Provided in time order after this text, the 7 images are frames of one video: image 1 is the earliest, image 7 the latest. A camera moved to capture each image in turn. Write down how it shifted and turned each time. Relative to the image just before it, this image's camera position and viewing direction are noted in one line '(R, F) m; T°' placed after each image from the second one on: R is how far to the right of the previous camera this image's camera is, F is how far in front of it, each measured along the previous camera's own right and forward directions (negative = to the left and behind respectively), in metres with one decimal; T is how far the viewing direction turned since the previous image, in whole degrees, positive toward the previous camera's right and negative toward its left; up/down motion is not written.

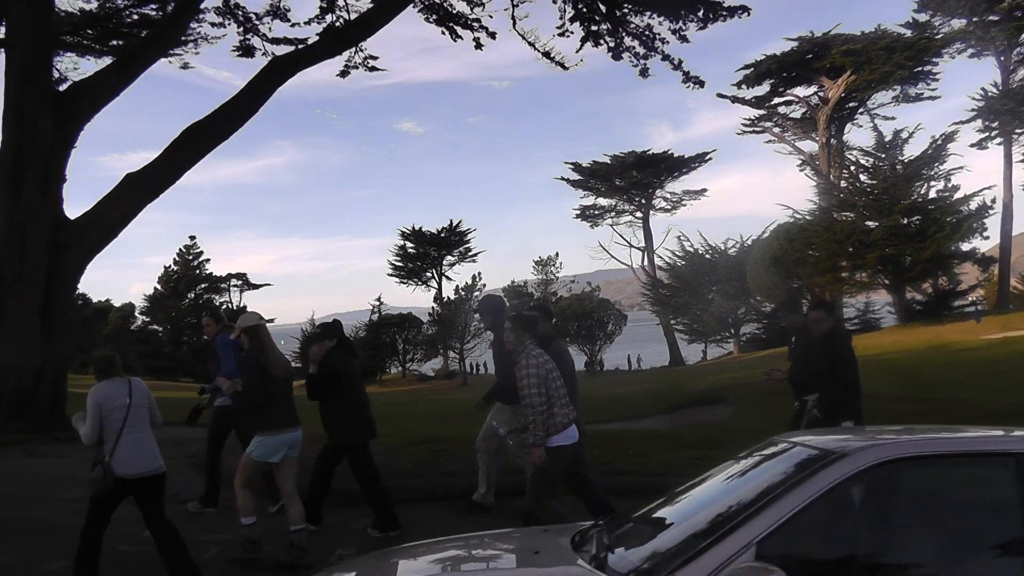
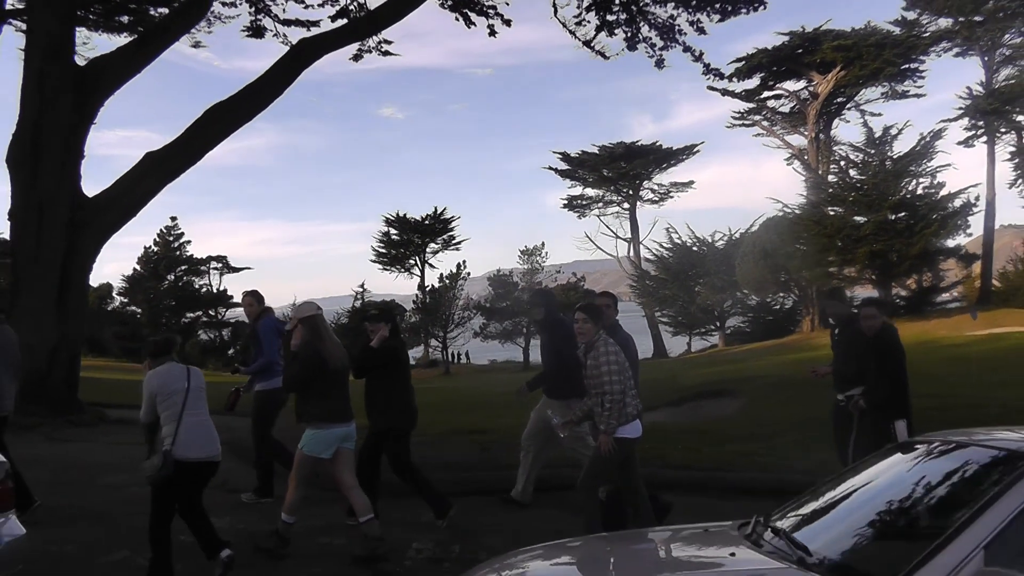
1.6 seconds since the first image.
(-0.5, +0.1) m; +2°
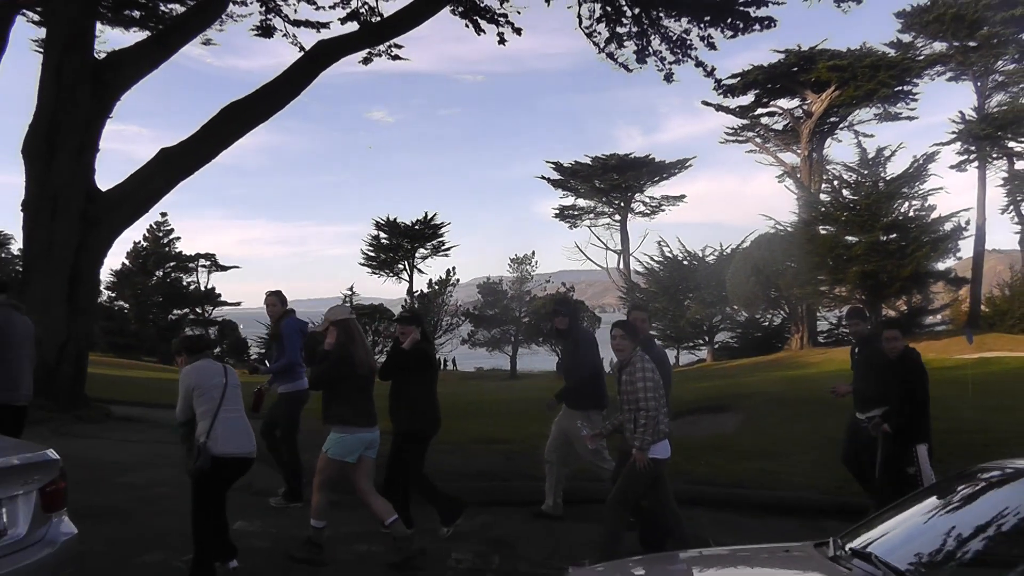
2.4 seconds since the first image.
(-0.3, 0.0) m; +1°
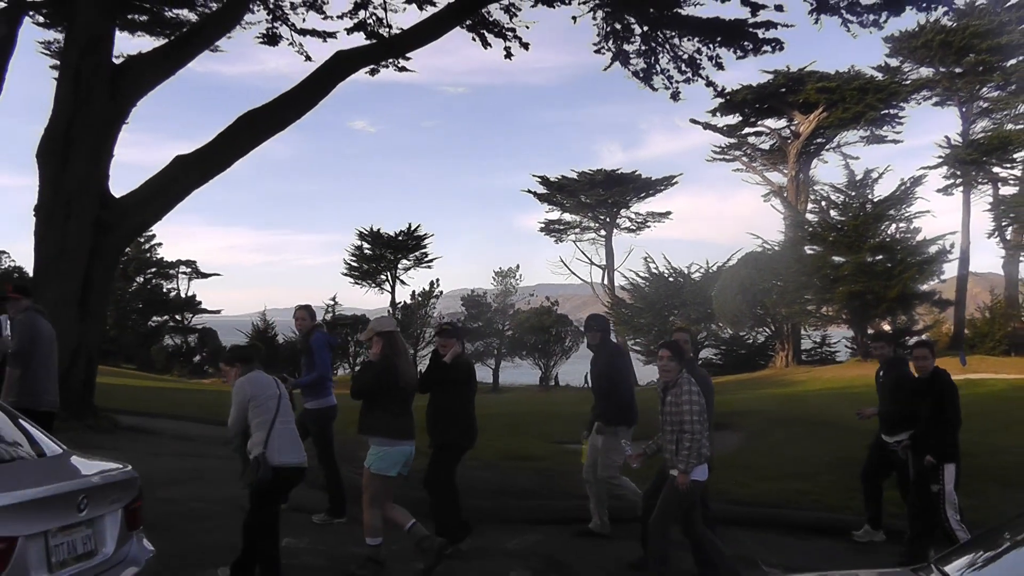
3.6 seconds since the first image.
(-0.4, 0.0) m; +1°
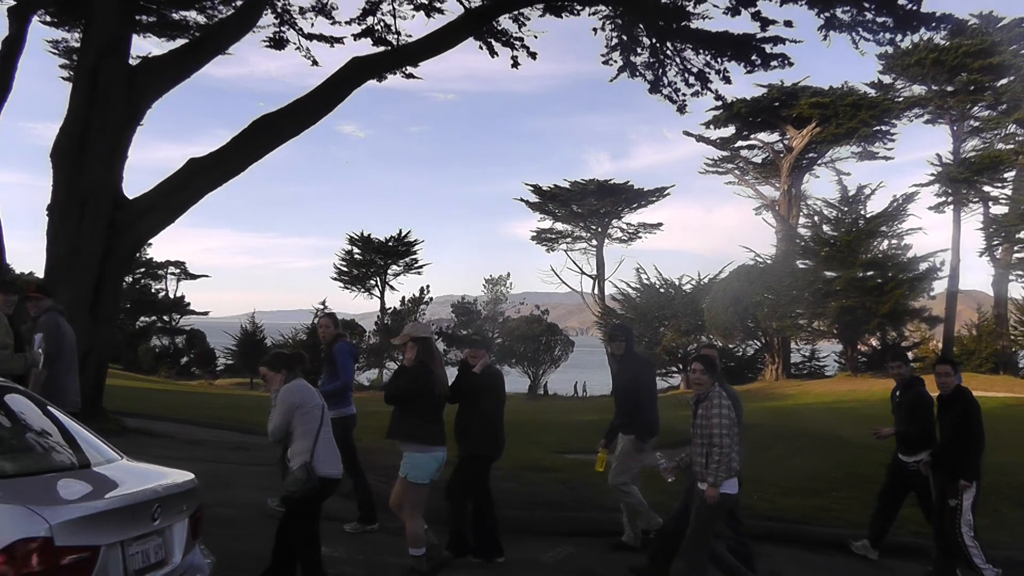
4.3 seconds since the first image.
(-0.3, 0.0) m; +1°
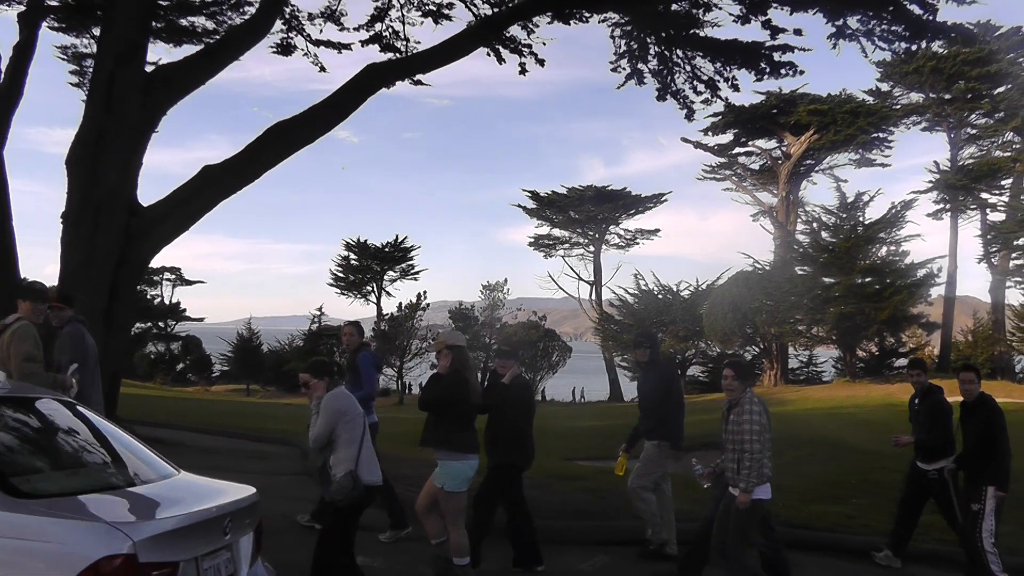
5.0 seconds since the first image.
(-0.2, 0.0) m; 0°
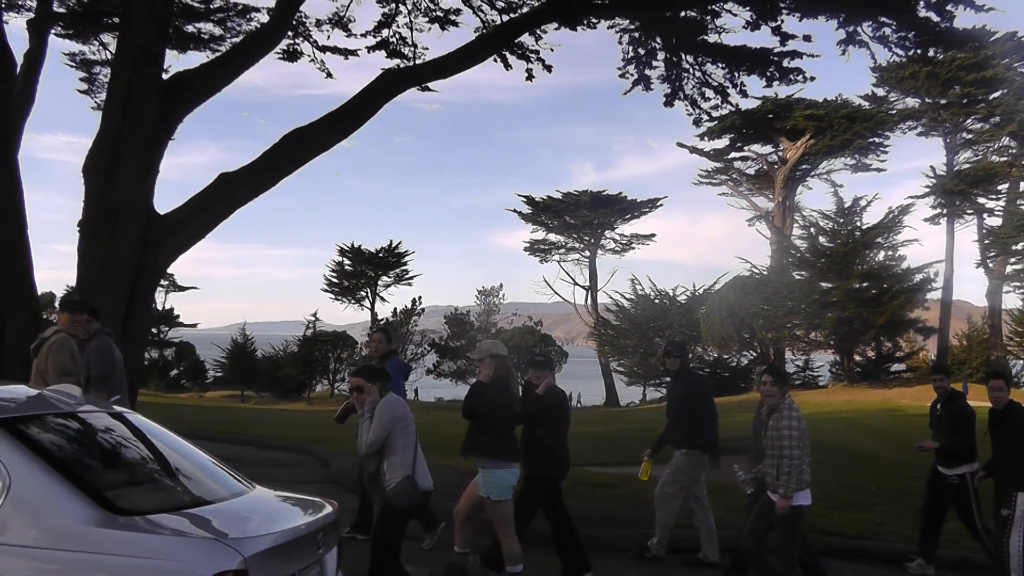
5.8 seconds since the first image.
(-0.3, 0.0) m; +1°
